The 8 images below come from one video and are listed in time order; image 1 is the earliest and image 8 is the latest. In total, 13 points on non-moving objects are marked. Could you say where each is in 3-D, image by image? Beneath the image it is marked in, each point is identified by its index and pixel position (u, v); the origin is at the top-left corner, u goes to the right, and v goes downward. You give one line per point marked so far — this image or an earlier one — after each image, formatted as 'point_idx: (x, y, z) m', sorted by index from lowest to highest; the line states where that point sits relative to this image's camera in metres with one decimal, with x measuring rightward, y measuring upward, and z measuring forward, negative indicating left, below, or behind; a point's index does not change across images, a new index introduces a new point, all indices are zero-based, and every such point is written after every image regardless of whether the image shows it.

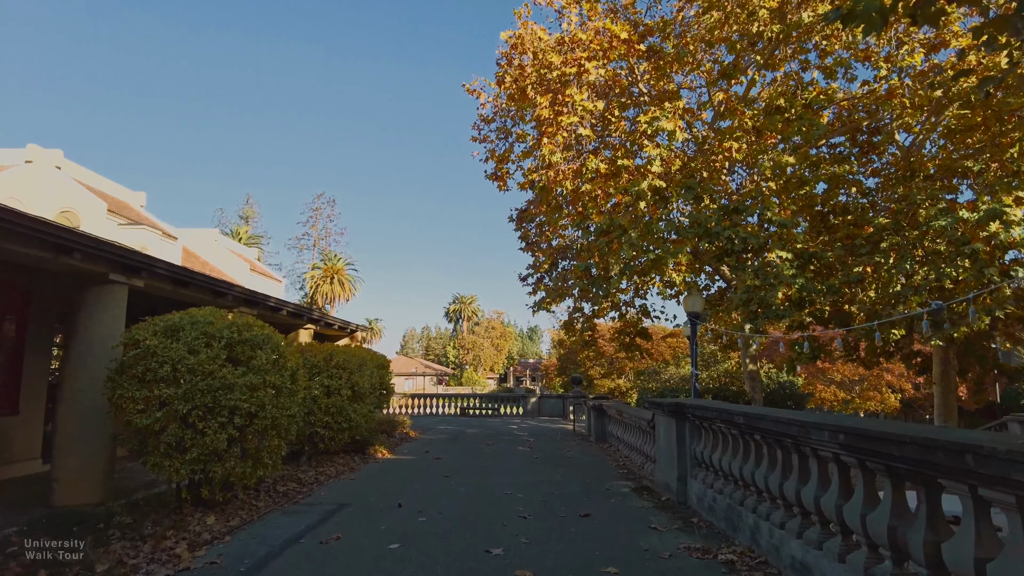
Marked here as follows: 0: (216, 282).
0: (-4.4, +0.1, +9.3) m
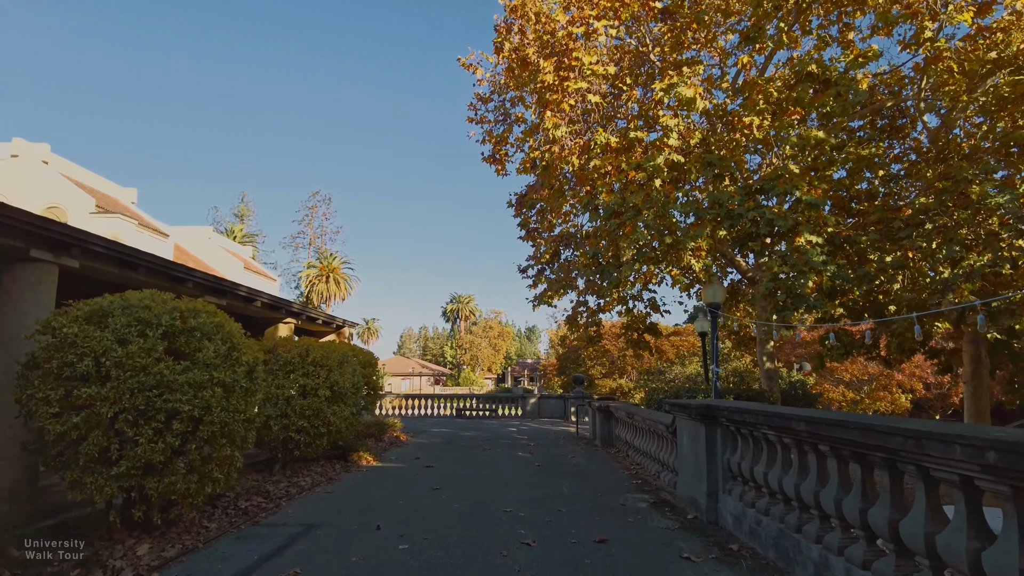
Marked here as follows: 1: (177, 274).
0: (-4.4, +0.3, +8.1) m
1: (-4.5, +0.2, +8.4) m
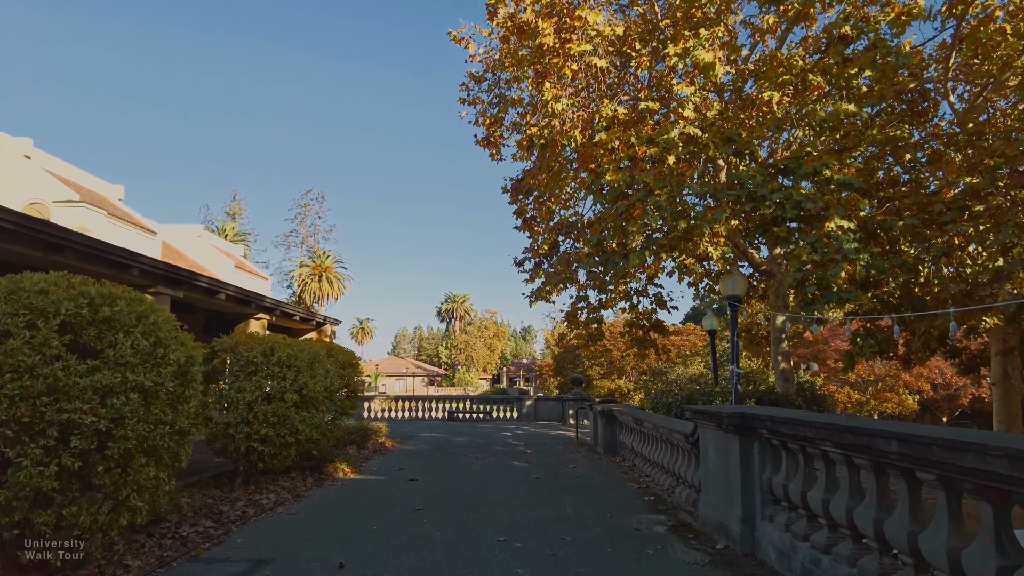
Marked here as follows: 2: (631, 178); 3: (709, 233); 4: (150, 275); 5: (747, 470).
0: (-4.5, +0.4, +6.9) m
1: (-4.6, +0.3, +7.2) m
2: (+1.7, +1.5, +8.7) m
3: (+2.9, +0.8, +9.0) m
4: (-4.6, +0.2, +7.9) m
5: (+2.1, -1.6, +5.5) m
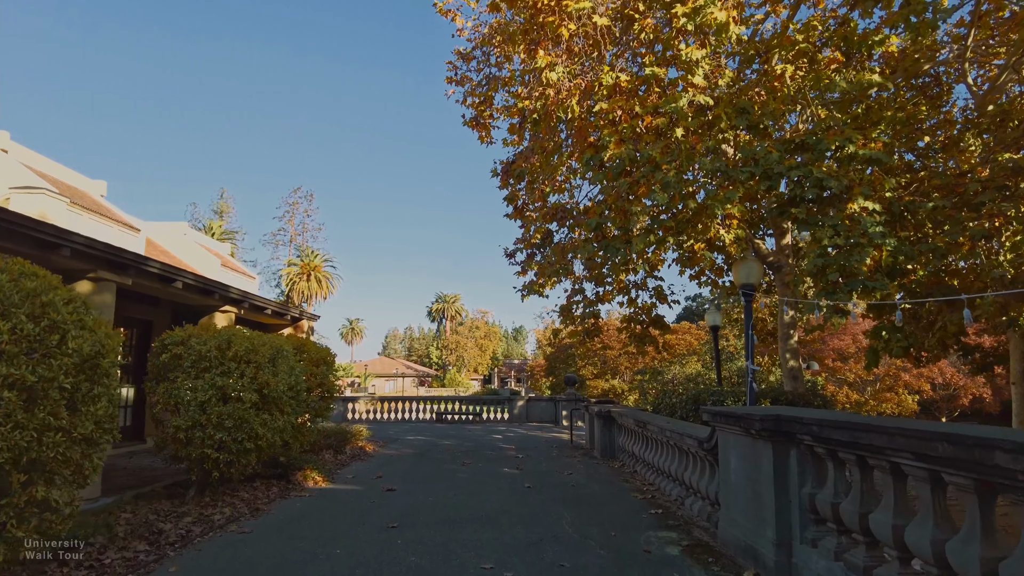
0: (-4.6, +0.6, +5.9) m
1: (-4.7, +0.5, +6.2) m
2: (+1.5, +1.7, +7.8) m
3: (+2.7, +1.0, +8.1) m
4: (-4.7, +0.3, +6.9) m
5: (+2.0, -1.4, +4.6) m
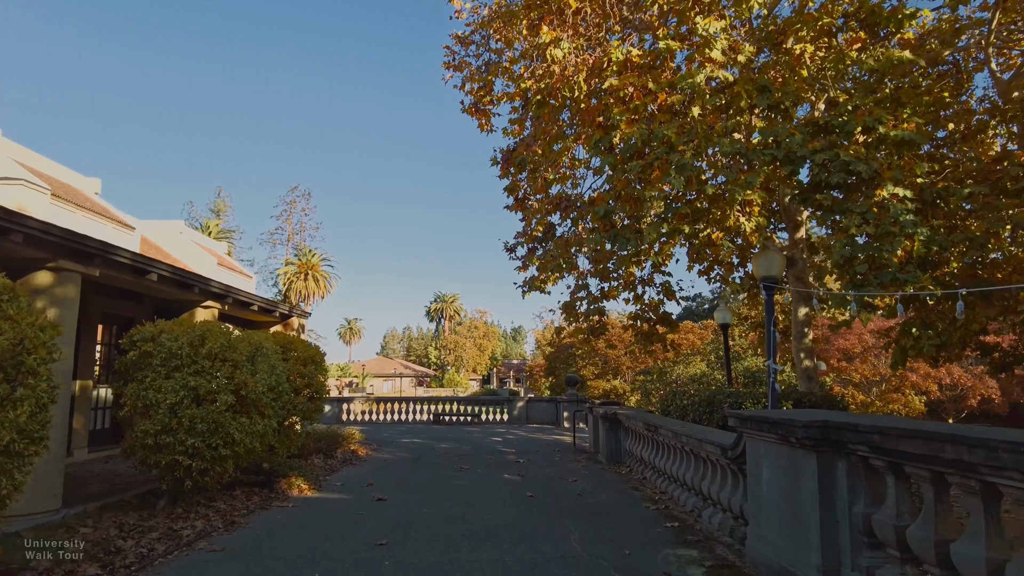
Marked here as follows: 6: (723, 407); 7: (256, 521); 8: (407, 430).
0: (-4.5, +0.7, +5.3) m
1: (-4.7, +0.6, +5.6) m
2: (+1.6, +1.8, +7.2) m
3: (+2.7, +1.1, +7.5) m
4: (-4.7, +0.4, +6.3) m
5: (+2.0, -1.3, +4.0) m
6: (+2.8, -1.6, +8.4) m
7: (-2.7, -2.4, +6.5) m
8: (-3.0, -4.0, +17.7) m
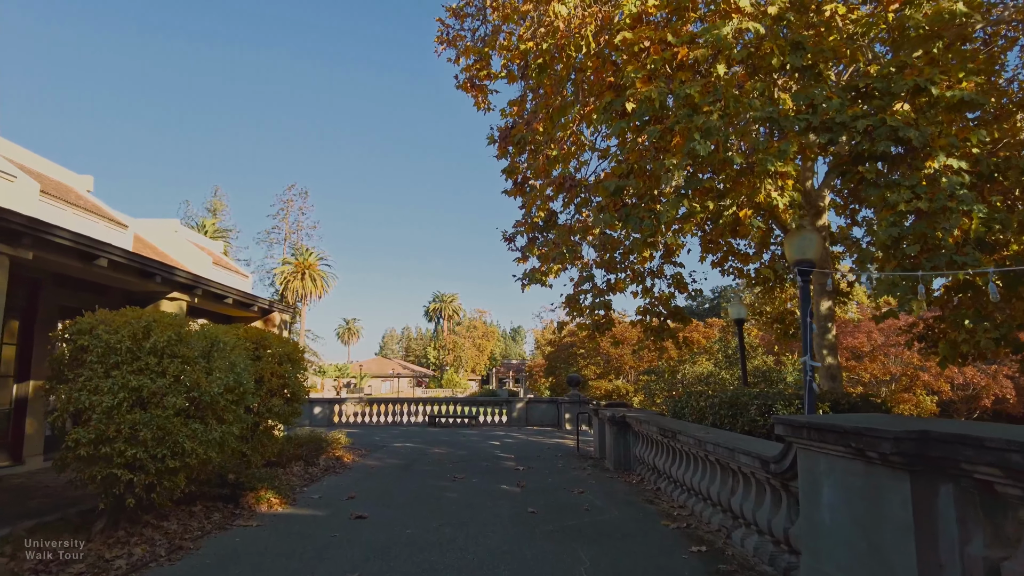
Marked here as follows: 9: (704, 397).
0: (-4.6, +0.9, +4.3) m
1: (-4.7, +0.8, +4.6) m
2: (+1.5, +1.9, +6.2) m
3: (+2.7, +1.2, +6.5) m
4: (-4.7, +0.6, +5.3) m
5: (+2.0, -1.2, +3.0) m
6: (+2.8, -1.4, +7.4) m
7: (-2.7, -2.3, +5.6) m
8: (-3.0, -3.9, +16.7) m
9: (+2.8, -1.6, +9.1) m
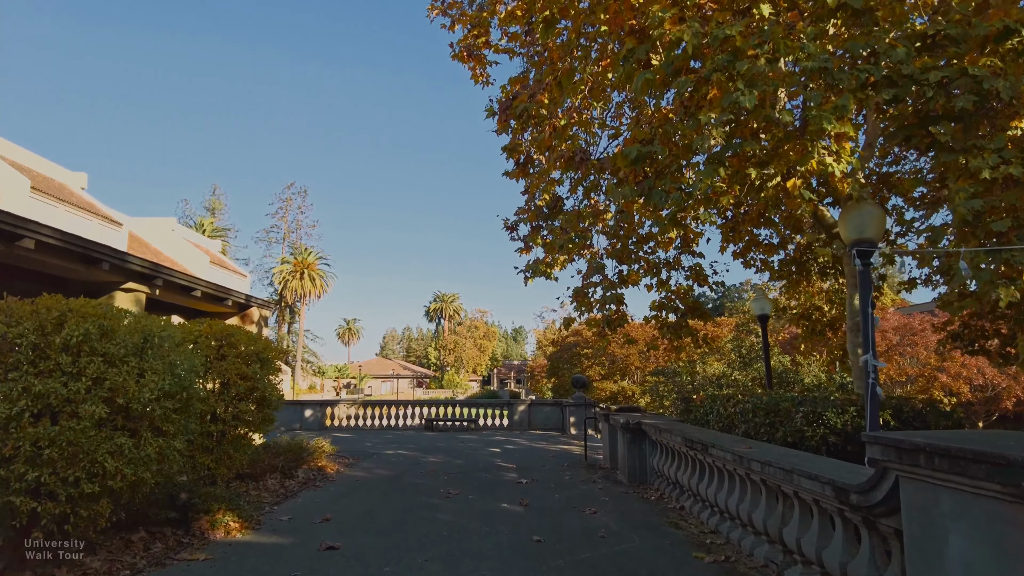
0: (-4.5, +1.0, +3.2) m
1: (-4.7, +0.9, +3.5) m
2: (+1.6, +2.1, +5.1) m
3: (+2.7, +1.3, +5.4) m
4: (-4.7, +0.7, +4.2) m
5: (+2.0, -1.1, +1.9) m
6: (+2.8, -1.3, +6.3) m
7: (-2.7, -2.2, +4.5) m
8: (-3.0, -3.8, +15.6) m
9: (+2.8, -1.5, +8.0) m
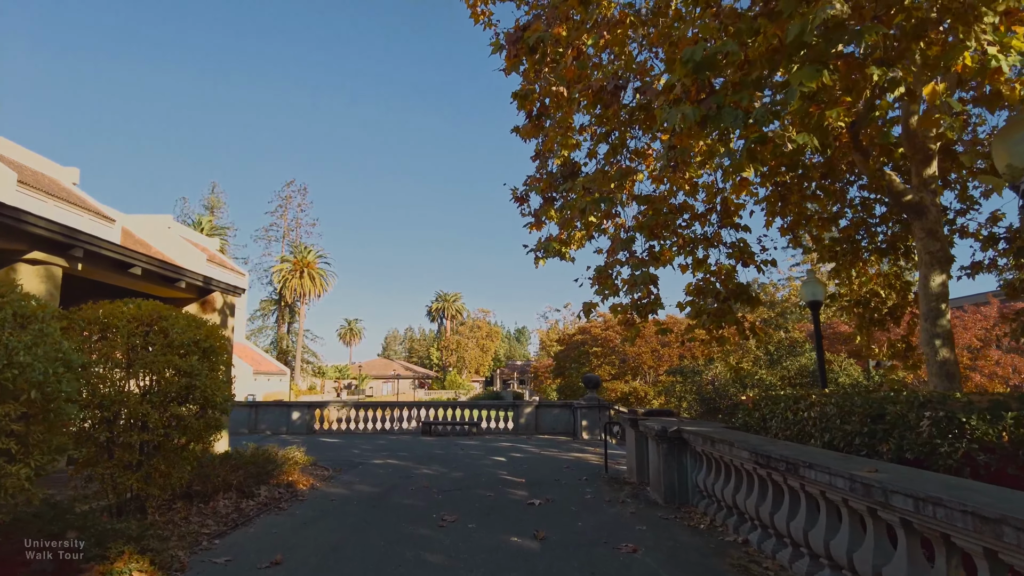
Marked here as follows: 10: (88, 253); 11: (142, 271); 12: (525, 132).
0: (-4.5, +1.3, +1.5) m
1: (-4.6, +1.2, +1.8) m
2: (+1.7, +2.4, +3.4) m
3: (+2.8, +1.6, +3.7) m
4: (-4.6, +1.0, +2.6) m
5: (+2.1, -0.8, +0.2) m
6: (+3.0, -1.0, +4.6) m
7: (-2.6, -1.9, +2.8) m
8: (-2.8, -3.5, +13.9) m
9: (+3.0, -1.2, +6.3) m
10: (-4.6, +0.3, +6.8) m
11: (-4.6, +0.2, +7.9) m
12: (+0.2, +2.1, +8.3) m
